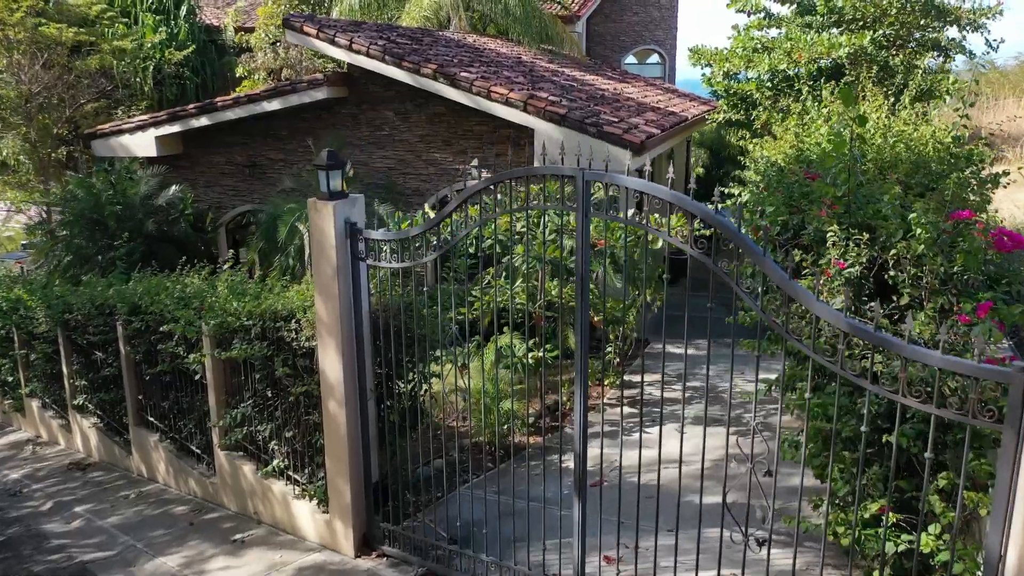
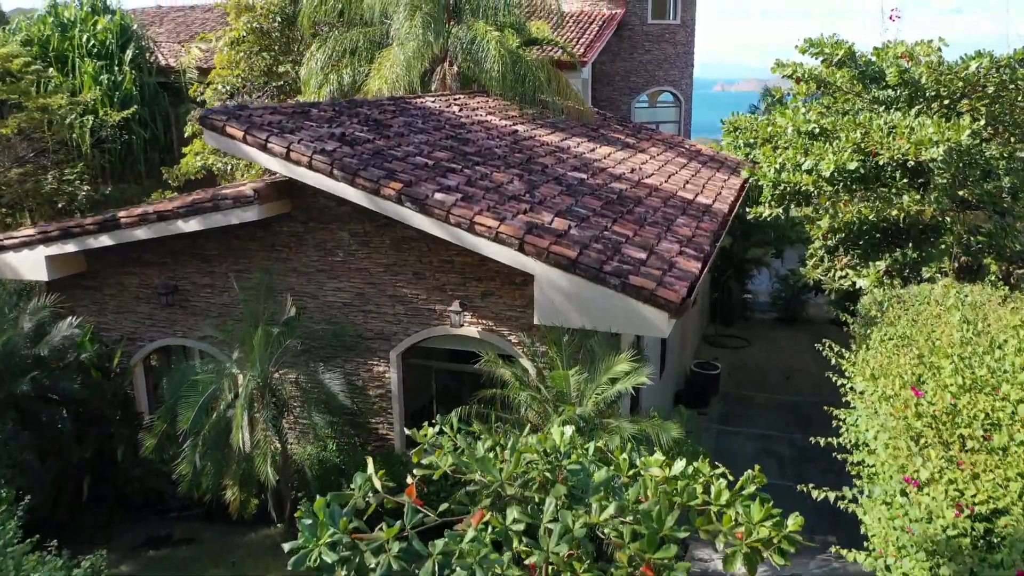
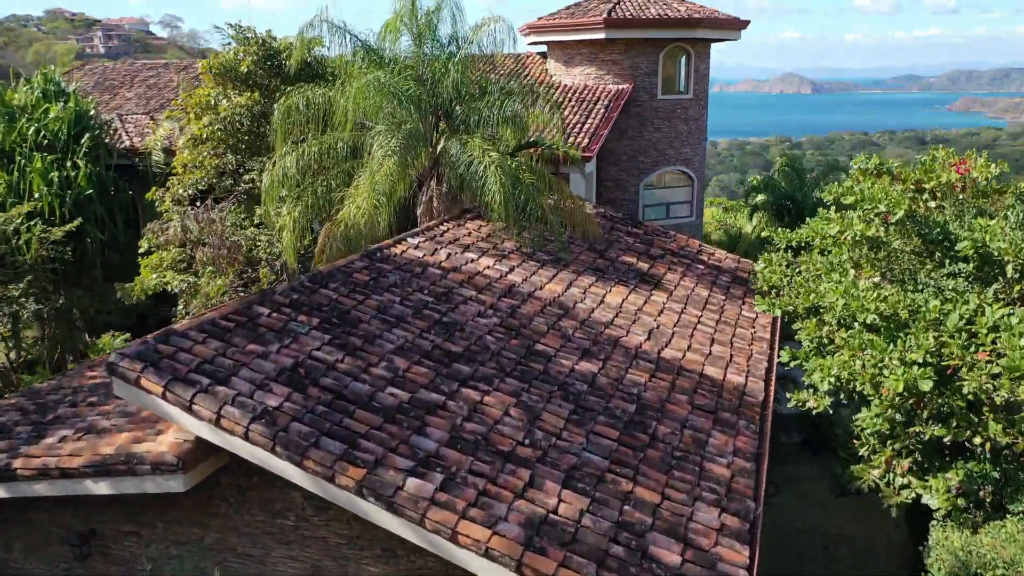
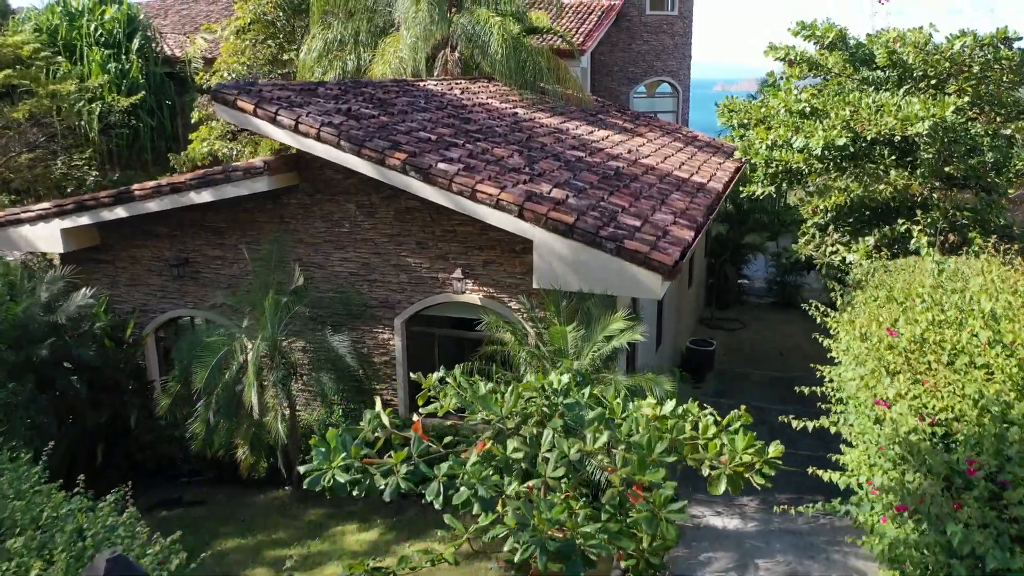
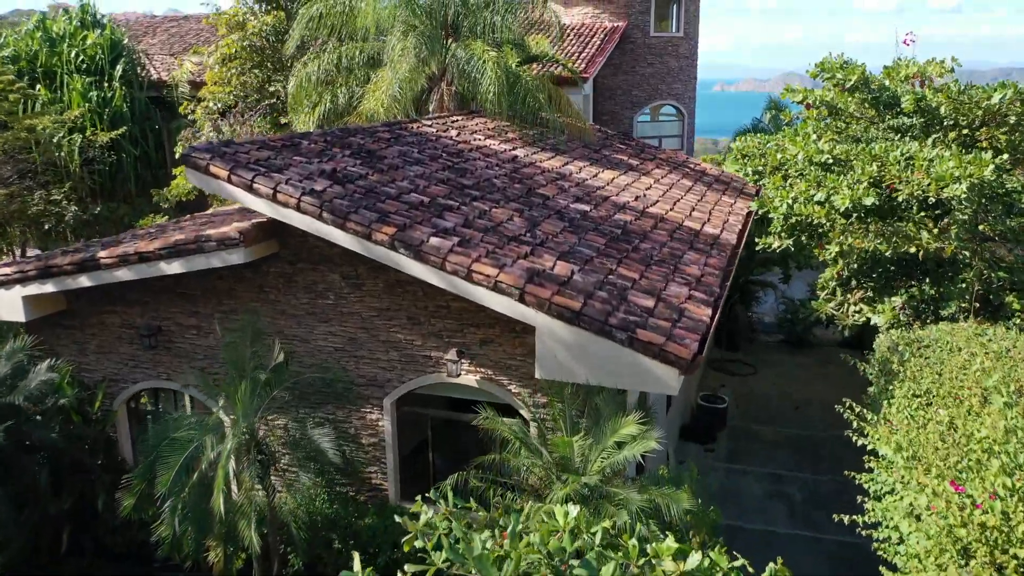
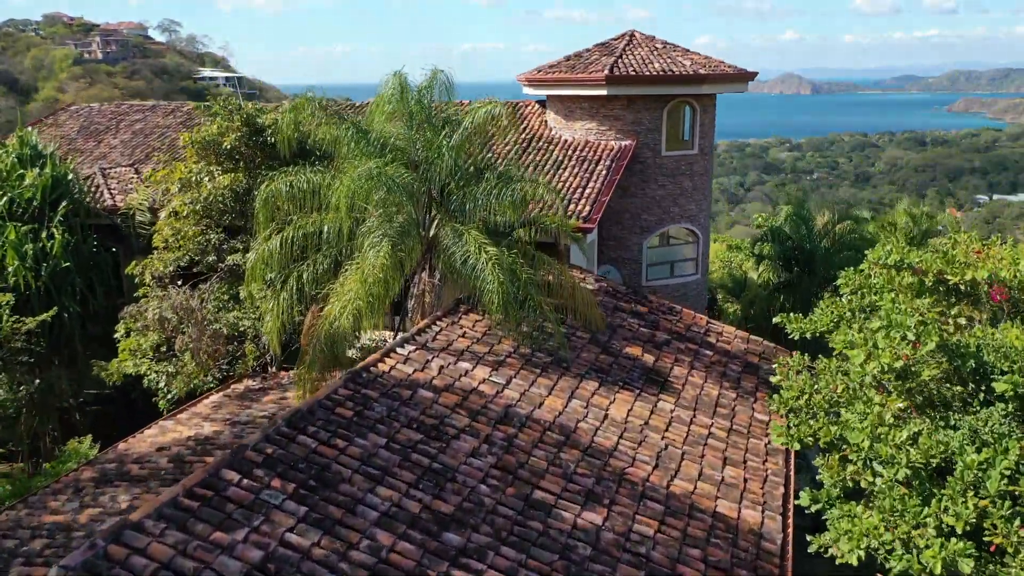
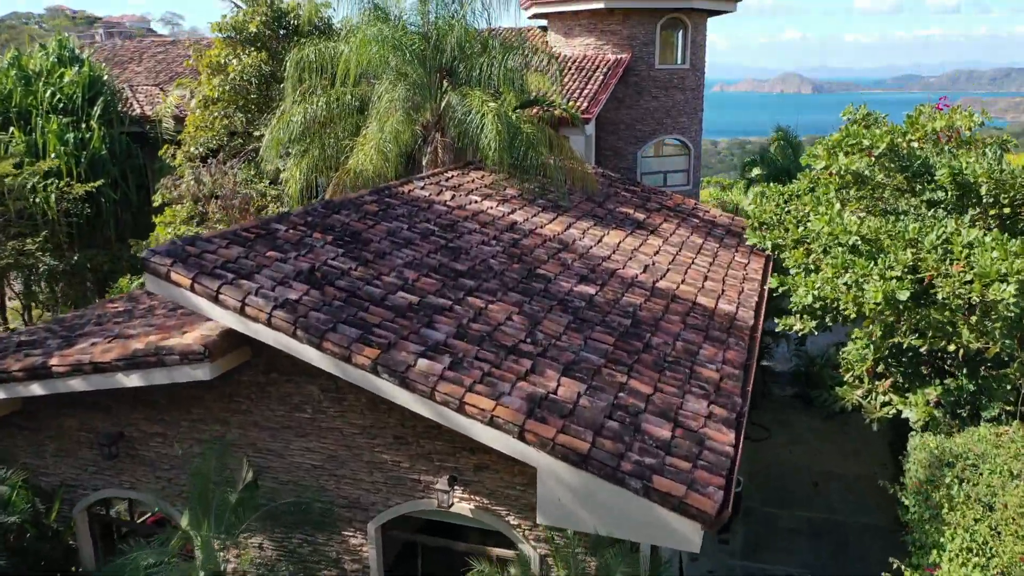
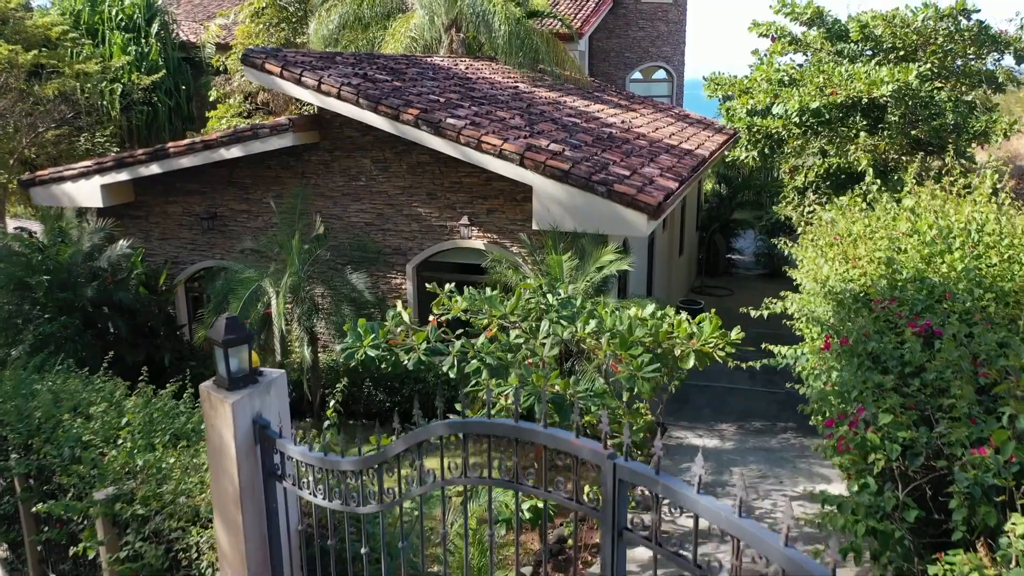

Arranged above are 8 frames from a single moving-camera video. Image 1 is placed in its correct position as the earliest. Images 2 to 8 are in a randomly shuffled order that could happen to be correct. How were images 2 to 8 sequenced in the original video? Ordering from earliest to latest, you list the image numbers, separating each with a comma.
8, 4, 2, 5, 7, 3, 6
